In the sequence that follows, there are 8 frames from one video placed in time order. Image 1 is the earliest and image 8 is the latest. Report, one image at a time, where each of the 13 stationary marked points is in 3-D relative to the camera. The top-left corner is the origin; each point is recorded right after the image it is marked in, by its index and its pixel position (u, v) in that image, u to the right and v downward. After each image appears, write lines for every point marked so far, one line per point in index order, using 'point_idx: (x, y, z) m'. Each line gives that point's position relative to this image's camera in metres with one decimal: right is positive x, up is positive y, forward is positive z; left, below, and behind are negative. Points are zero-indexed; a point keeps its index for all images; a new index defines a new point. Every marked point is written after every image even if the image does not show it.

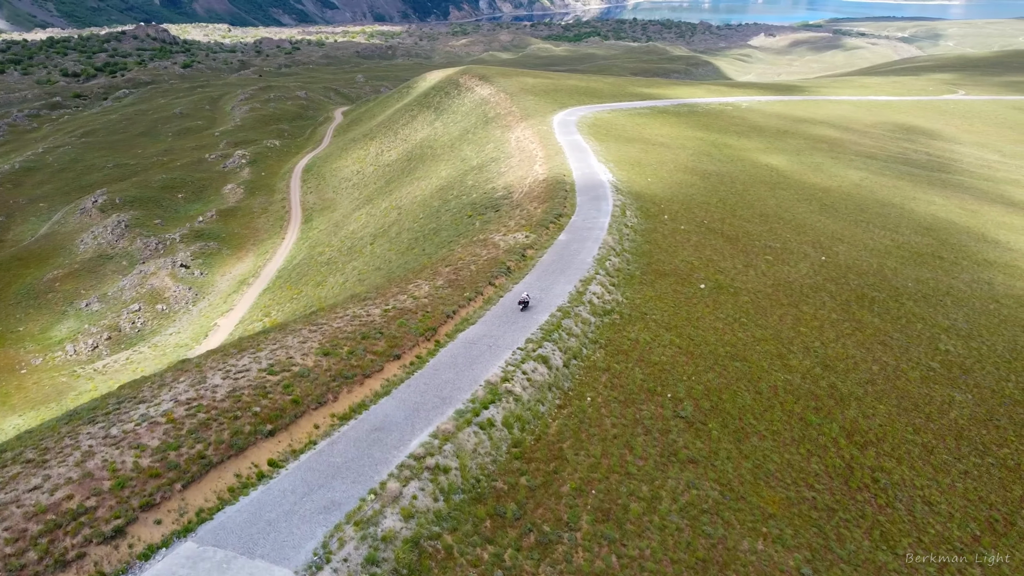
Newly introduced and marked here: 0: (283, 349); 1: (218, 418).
0: (-4.0, -1.1, +14.3) m
1: (-4.1, -1.8, +11.3) m
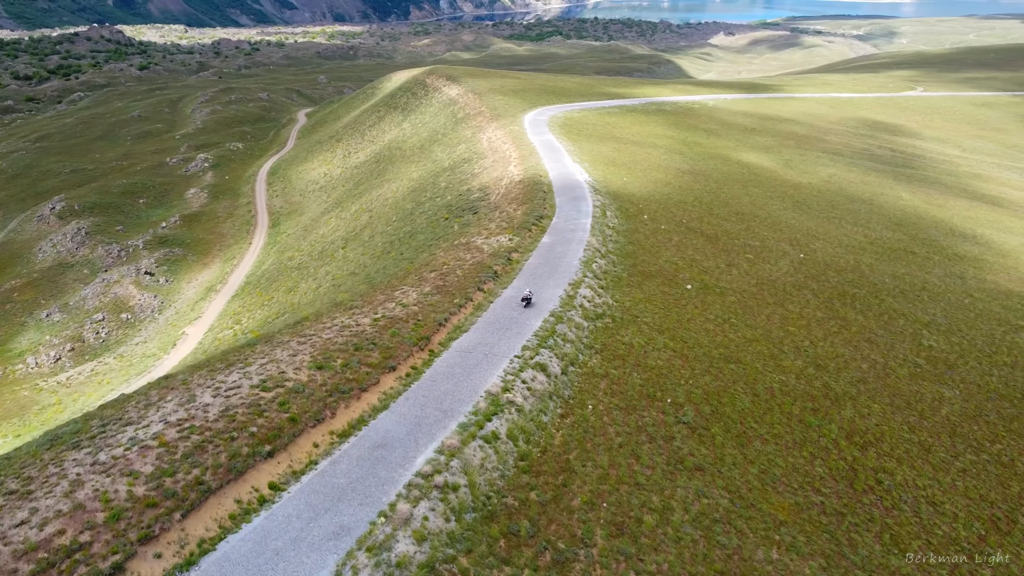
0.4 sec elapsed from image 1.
0: (-4.0, -1.3, +13.7) m
1: (-3.9, -2.0, +10.7) m
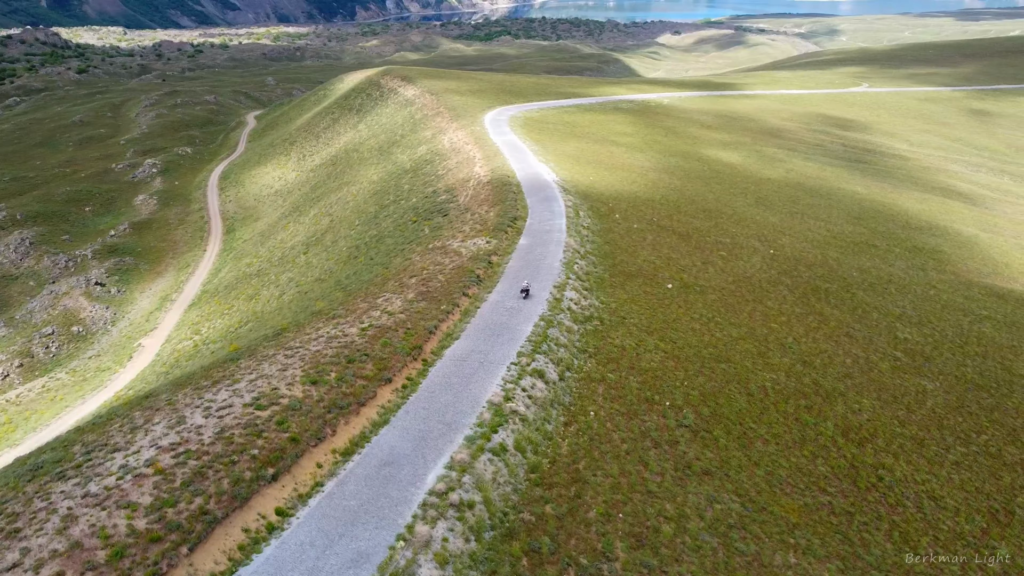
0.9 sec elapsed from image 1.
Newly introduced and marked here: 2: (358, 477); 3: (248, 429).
0: (-4.0, -1.5, +13.1) m
1: (-3.7, -2.2, +10.1) m
2: (-2.0, -2.5, +10.6) m
3: (-3.6, -1.9, +11.1) m
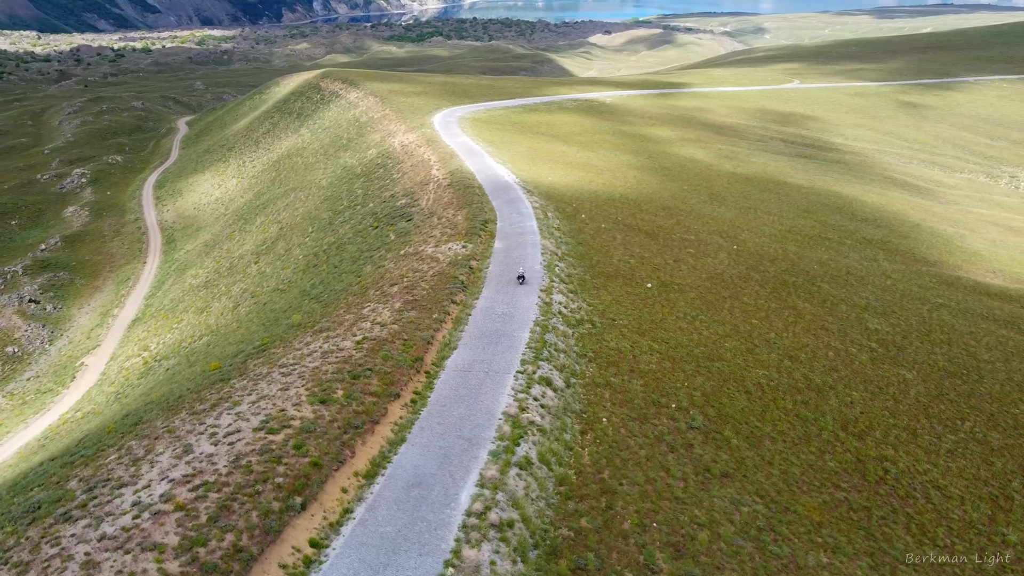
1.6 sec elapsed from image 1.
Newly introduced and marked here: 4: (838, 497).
0: (-3.8, -1.7, +12.4) m
1: (-3.2, -2.4, +9.4) m
2: (-1.5, -2.6, +10.1) m
3: (-3.2, -2.2, +10.4) m
4: (+5.3, -3.4, +13.2) m
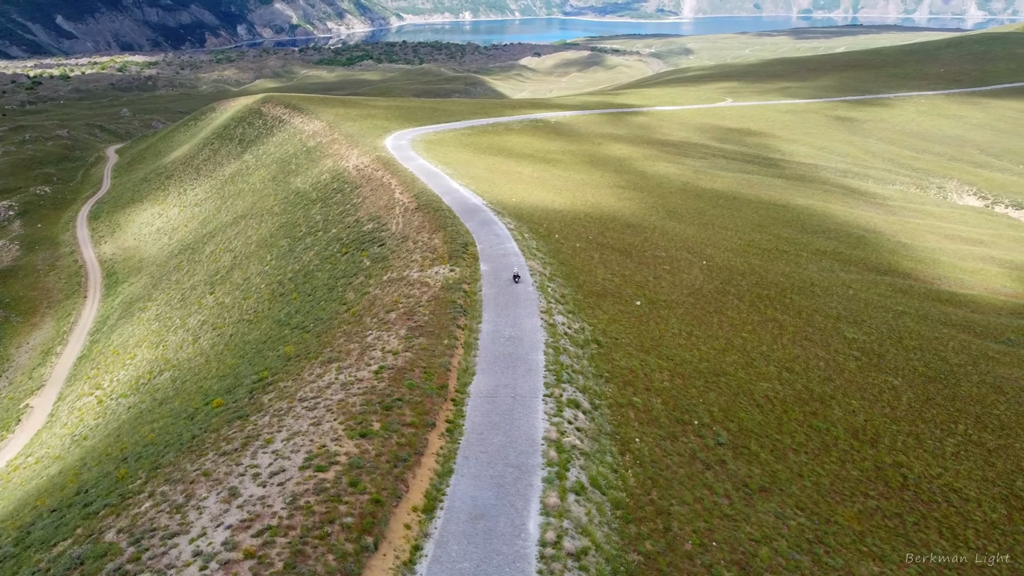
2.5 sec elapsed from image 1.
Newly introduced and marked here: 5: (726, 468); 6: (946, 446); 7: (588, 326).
0: (-3.1, -2.2, +12.0) m
1: (-2.3, -2.8, +9.0) m
2: (-0.7, -3.0, +9.8) m
3: (-2.4, -2.6, +10.0) m
4: (+5.9, -3.6, +13.4) m
5: (+3.6, -3.0, +13.5) m
6: (+9.3, -3.4, +17.2) m
7: (+1.8, -0.9, +19.5) m
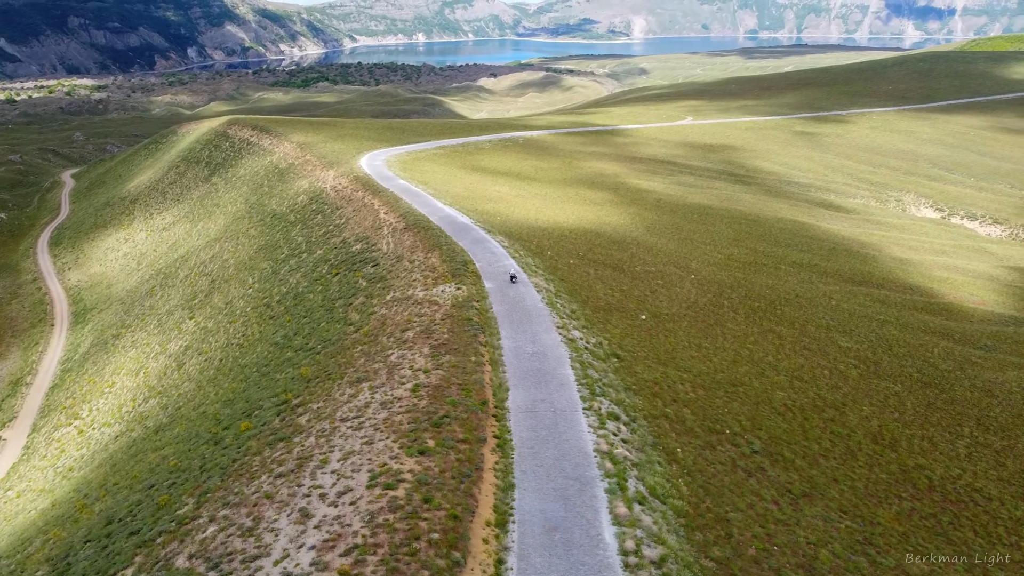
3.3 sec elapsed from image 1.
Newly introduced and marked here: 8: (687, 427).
0: (-2.3, -2.5, +11.9) m
1: (-1.3, -3.0, +9.0) m
2: (+0.3, -3.2, +9.8) m
3: (-1.4, -2.8, +10.0) m
4: (+6.7, -3.7, +13.8) m
5: (+4.3, -3.2, +13.7) m
6: (+9.9, -3.5, +17.8) m
7: (+2.2, -1.3, +19.7) m
8: (+3.3, -2.6, +15.1) m
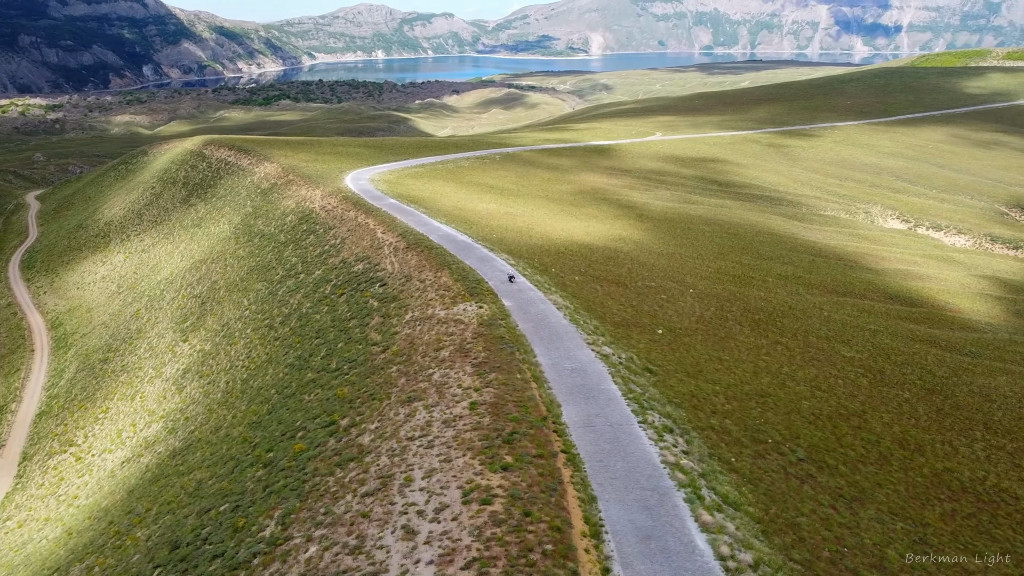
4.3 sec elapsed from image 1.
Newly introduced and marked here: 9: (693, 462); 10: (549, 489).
0: (-1.1, -2.8, +12.2) m
1: (0.0, -3.3, +9.4) m
2: (+1.6, -3.4, +10.3) m
3: (-0.1, -3.1, +10.4) m
4: (+7.8, -4.0, +14.5) m
5: (+5.4, -3.4, +14.4) m
6: (+10.8, -3.8, +18.7) m
7: (+3.0, -1.7, +20.3) m
8: (+4.3, -2.9, +15.7) m
9: (+3.0, -2.9, +13.5) m
10: (+0.5, -2.9, +11.7) m
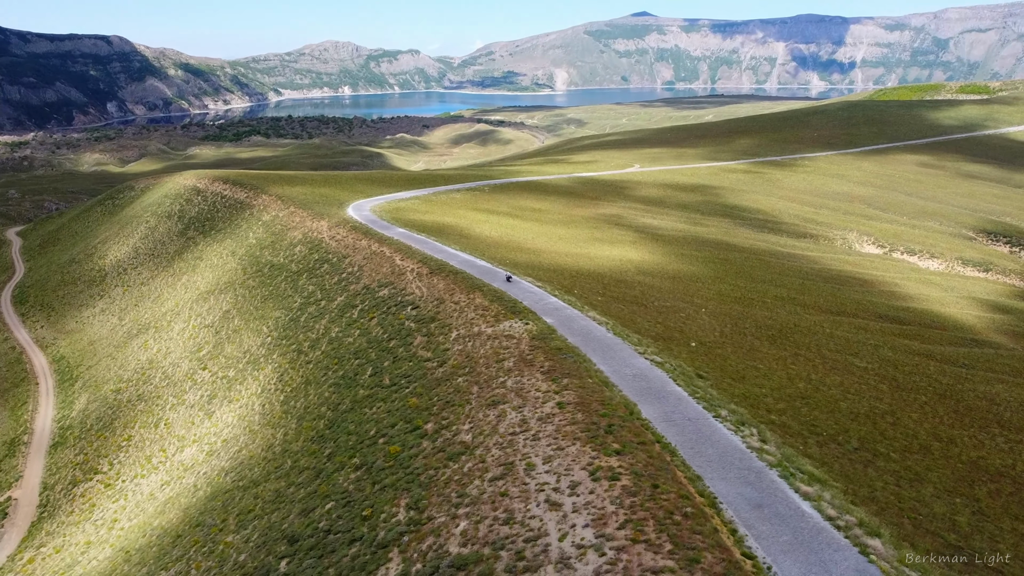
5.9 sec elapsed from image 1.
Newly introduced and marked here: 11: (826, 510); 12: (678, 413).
0: (+0.8, -2.9, +13.6) m
1: (+2.0, -3.2, +10.8) m
2: (+3.5, -3.4, +11.7) m
3: (+1.8, -3.0, +11.7) m
4: (+9.6, -4.0, +16.2) m
5: (+7.2, -3.5, +16.0) m
6: (+12.4, -4.0, +20.5) m
7: (+4.6, -2.0, +21.9) m
8: (+6.0, -3.1, +17.2) m
9: (+4.8, -3.0, +15.0) m
10: (+2.4, -2.9, +13.1) m
11: (+4.7, -3.3, +12.1) m
12: (+3.4, -2.6, +16.7) m
